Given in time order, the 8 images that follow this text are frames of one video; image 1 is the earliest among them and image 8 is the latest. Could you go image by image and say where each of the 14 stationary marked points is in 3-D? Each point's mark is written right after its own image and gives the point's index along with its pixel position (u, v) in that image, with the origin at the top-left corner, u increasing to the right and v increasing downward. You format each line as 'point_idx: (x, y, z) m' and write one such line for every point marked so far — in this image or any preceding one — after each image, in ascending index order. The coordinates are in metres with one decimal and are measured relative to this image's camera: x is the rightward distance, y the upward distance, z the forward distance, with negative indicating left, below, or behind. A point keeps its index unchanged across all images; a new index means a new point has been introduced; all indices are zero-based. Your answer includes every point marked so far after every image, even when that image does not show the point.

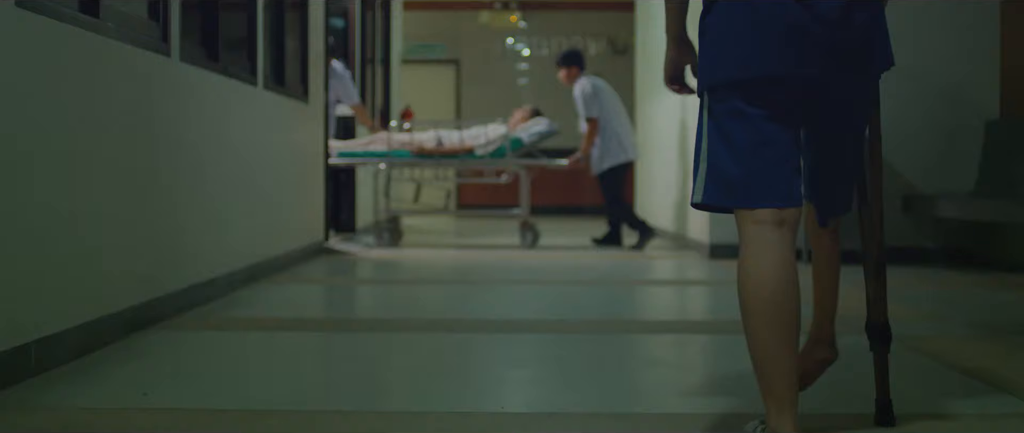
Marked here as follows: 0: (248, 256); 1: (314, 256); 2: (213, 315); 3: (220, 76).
0: (-1.3, -0.2, +4.6) m
1: (-1.2, -0.3, +5.9) m
2: (-1.2, -0.4, +3.8) m
3: (-1.3, +0.6, +4.1) m
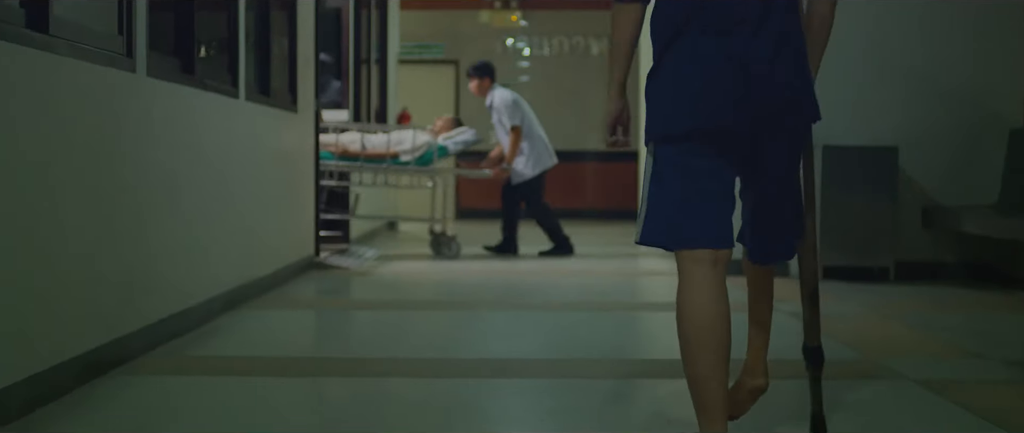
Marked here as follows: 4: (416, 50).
0: (-1.3, -0.3, +4.3) m
1: (-1.2, -0.4, +5.6) m
2: (-1.2, -0.5, +3.5) m
3: (-1.3, +0.5, +3.8) m
4: (-1.2, +2.1, +12.3) m
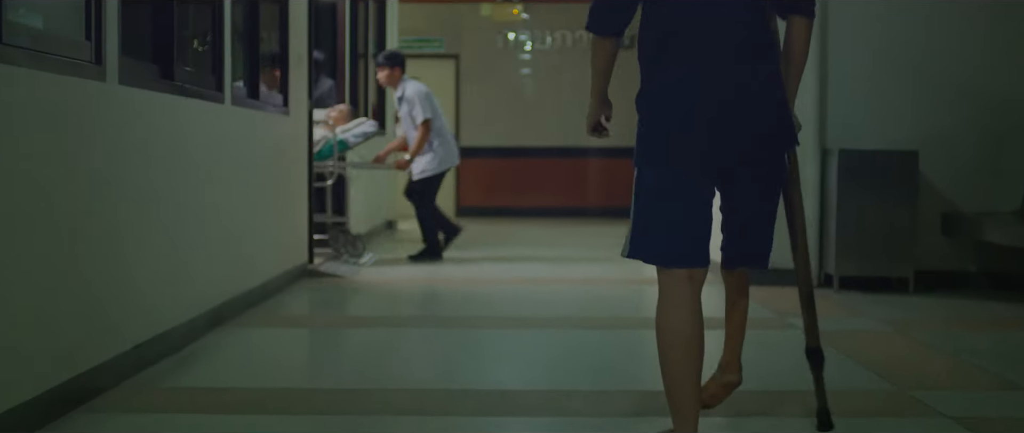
0: (-1.3, -0.3, +4.1) m
1: (-1.2, -0.4, +5.4) m
2: (-1.2, -0.6, +3.3) m
3: (-1.2, +0.4, +3.5) m
4: (-1.2, +2.2, +12.0) m
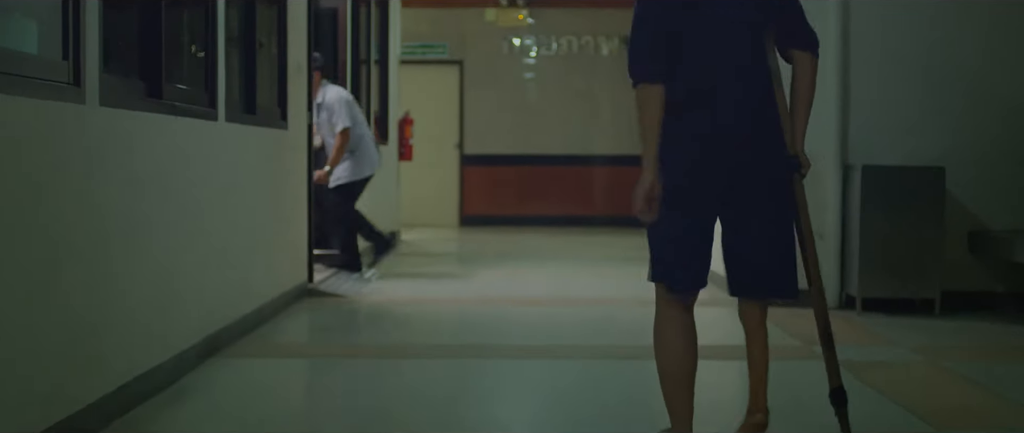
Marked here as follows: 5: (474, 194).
0: (-1.2, -0.4, +3.9) m
1: (-1.2, -0.5, +5.2) m
2: (-1.1, -0.6, +3.0) m
3: (-1.2, +0.3, +3.3) m
4: (-1.1, +2.0, +11.8) m
5: (-0.5, +0.3, +12.0) m
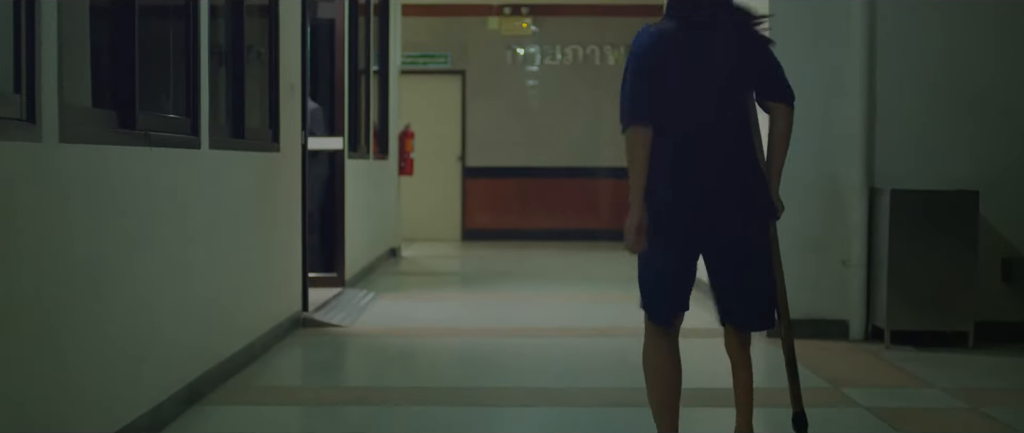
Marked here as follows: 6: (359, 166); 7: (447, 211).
0: (-1.2, -0.6, +3.6) m
1: (-1.2, -0.6, +4.9) m
2: (-1.1, -0.8, +2.7) m
3: (-1.2, +0.2, +3.0) m
4: (-1.1, +1.9, +11.5) m
5: (-0.4, +0.1, +11.8) m
6: (-1.2, +0.4, +7.3) m
7: (-0.8, +0.1, +11.8) m
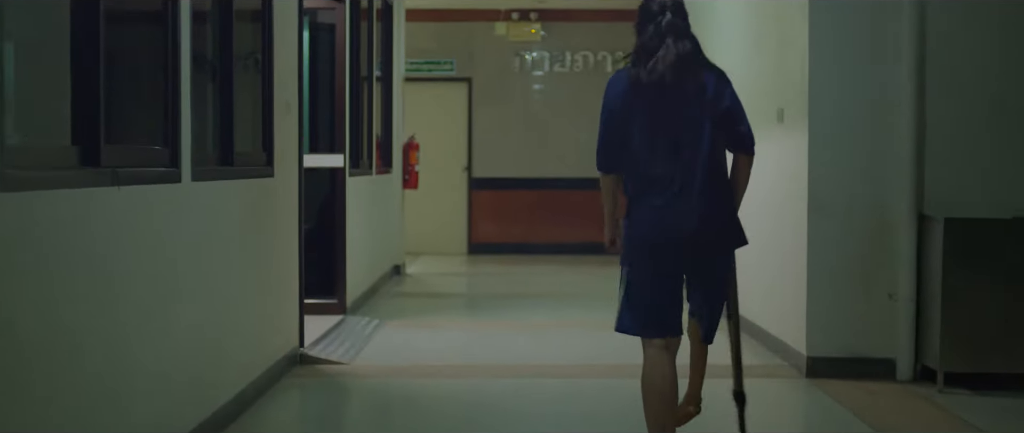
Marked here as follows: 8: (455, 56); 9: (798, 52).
0: (-1.1, -0.7, +3.2) m
1: (-1.1, -0.8, +4.5) m
2: (-1.0, -0.9, +2.3) m
3: (-1.1, +0.1, +2.6) m
4: (-1.0, +1.7, +11.1) m
5: (-0.3, 0.0, +11.3) m
6: (-1.1, +0.2, +6.9) m
7: (-0.7, -0.1, +11.4) m
8: (-0.7, +1.9, +11.1) m
9: (+1.4, +0.8, +4.6) m
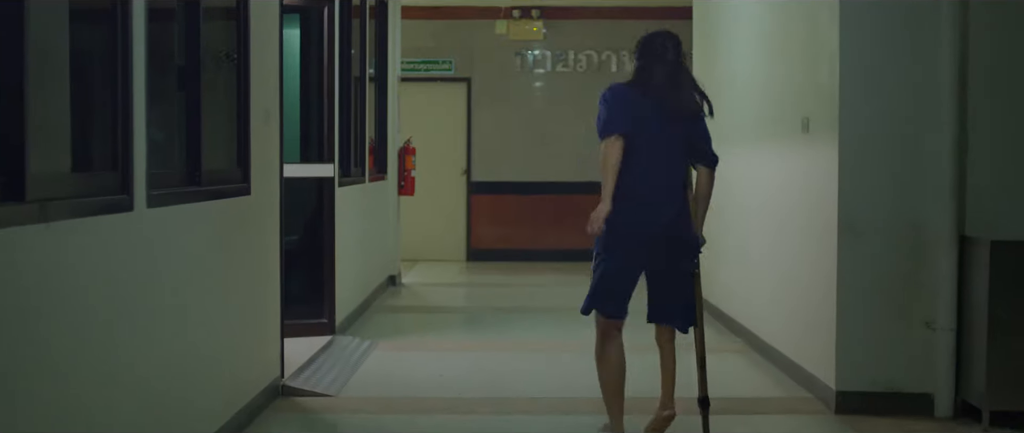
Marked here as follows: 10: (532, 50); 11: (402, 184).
0: (-1.1, -0.8, +2.8) m
1: (-1.1, -0.8, +4.1) m
2: (-1.0, -1.0, +1.9) m
3: (-1.1, 0.0, +2.2) m
4: (-1.0, +1.7, +10.7) m
5: (-0.3, -0.1, +10.9) m
6: (-1.1, +0.2, +6.5) m
7: (-0.7, -0.1, +11.0) m
8: (-0.7, +1.8, +10.7) m
9: (+1.4, +0.7, +4.2) m
10: (+0.2, +1.9, +10.7) m
11: (-1.0, +0.3, +8.6) m
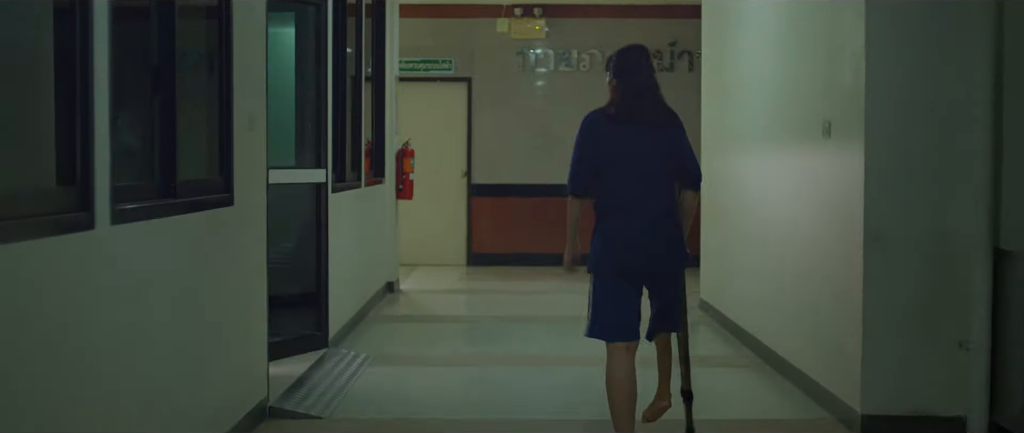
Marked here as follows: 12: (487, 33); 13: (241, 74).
0: (-1.1, -0.8, +2.5) m
1: (-1.1, -0.9, +3.8) m
2: (-1.0, -1.1, +1.7) m
3: (-1.1, -0.1, +1.9) m
4: (-1.0, +1.7, +10.5) m
5: (-0.3, -0.1, +10.7) m
6: (-1.1, +0.1, +6.2) m
7: (-0.7, -0.2, +10.8) m
8: (-0.6, +1.8, +10.4) m
9: (+1.4, +0.7, +4.0) m
10: (+0.2, +1.8, +10.4) m
11: (-1.0, +0.3, +8.3) m
12: (-0.3, +2.0, +10.4) m
13: (-1.1, +0.6, +3.8) m
